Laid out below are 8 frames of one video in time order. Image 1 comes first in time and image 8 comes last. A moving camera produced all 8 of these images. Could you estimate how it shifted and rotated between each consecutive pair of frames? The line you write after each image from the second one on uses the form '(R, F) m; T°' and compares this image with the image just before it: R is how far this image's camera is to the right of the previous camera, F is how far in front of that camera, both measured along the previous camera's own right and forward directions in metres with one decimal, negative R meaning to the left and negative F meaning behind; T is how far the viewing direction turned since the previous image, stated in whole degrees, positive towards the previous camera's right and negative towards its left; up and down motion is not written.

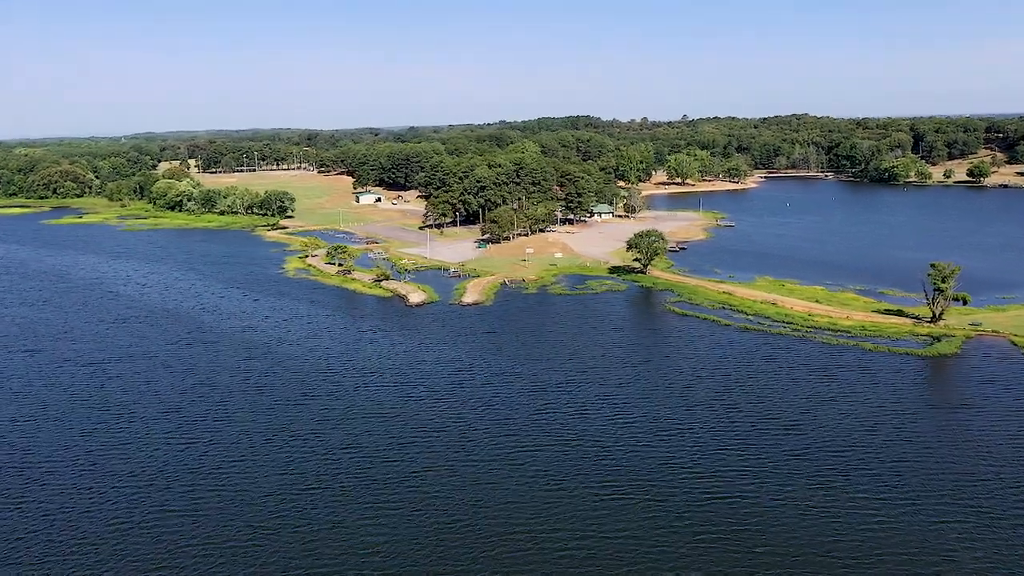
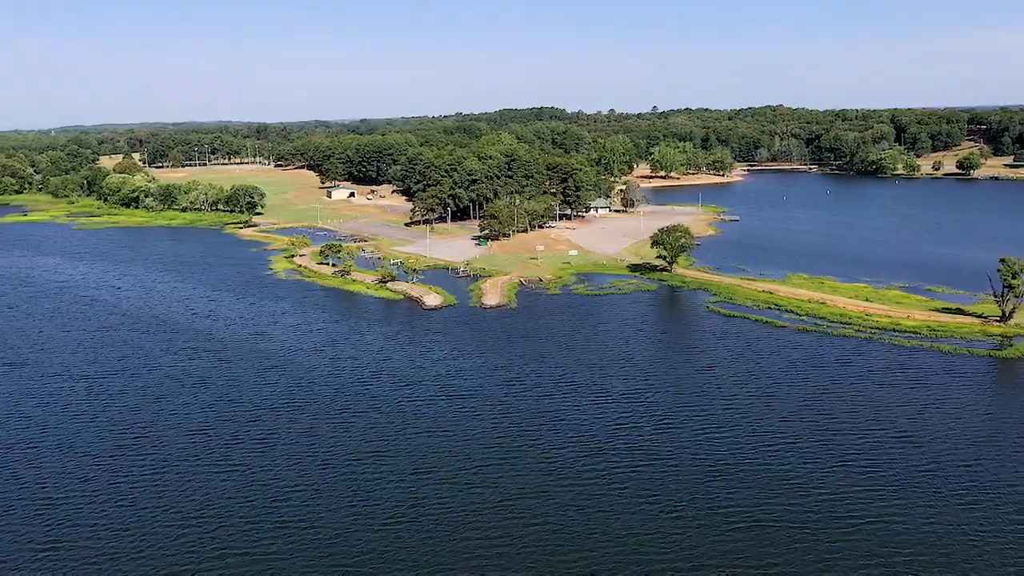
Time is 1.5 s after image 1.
(-3.7, +3.1) m; +4°
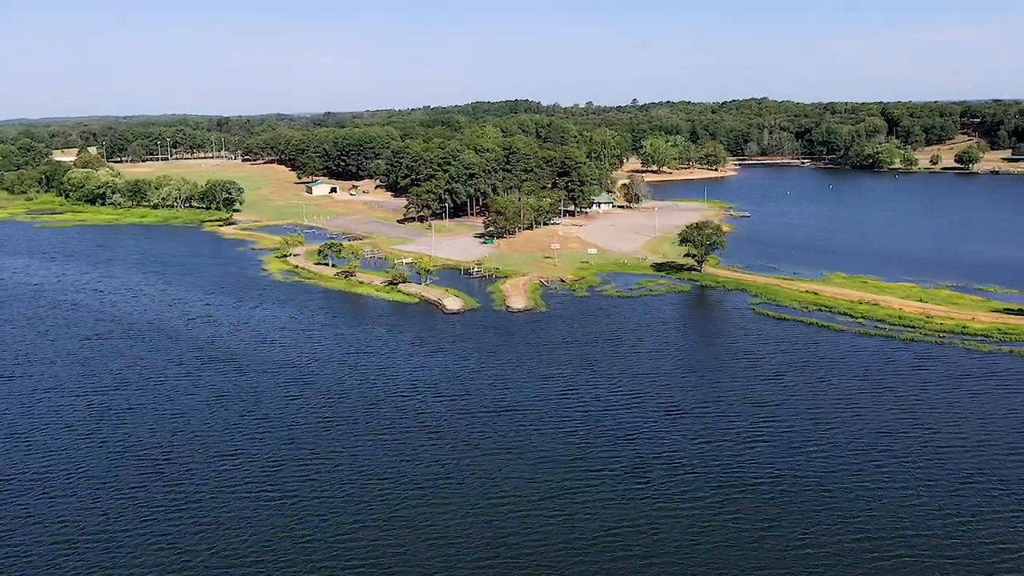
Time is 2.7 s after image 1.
(-2.9, +2.8) m; +3°
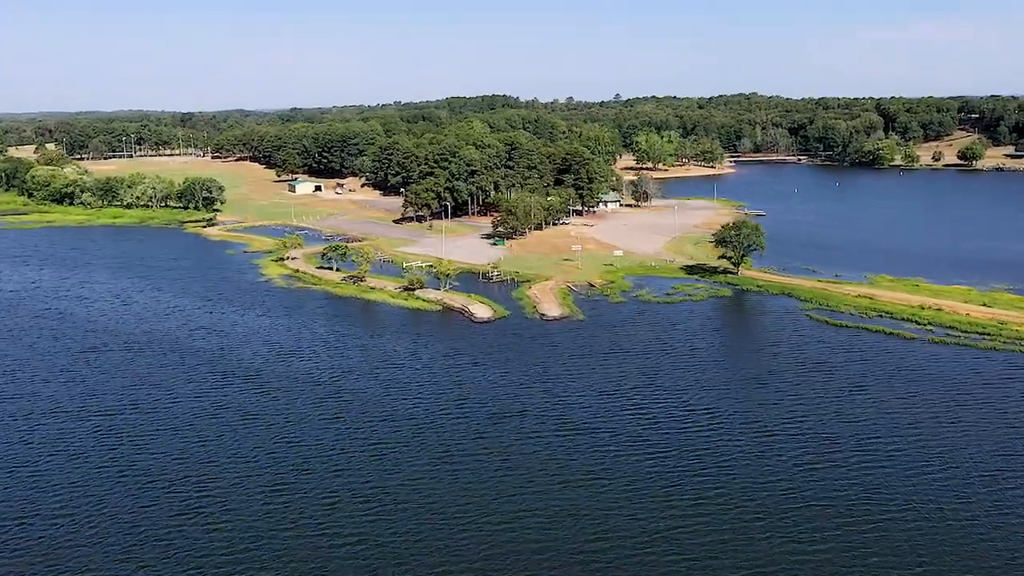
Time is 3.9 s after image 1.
(-2.7, +2.8) m; +3°
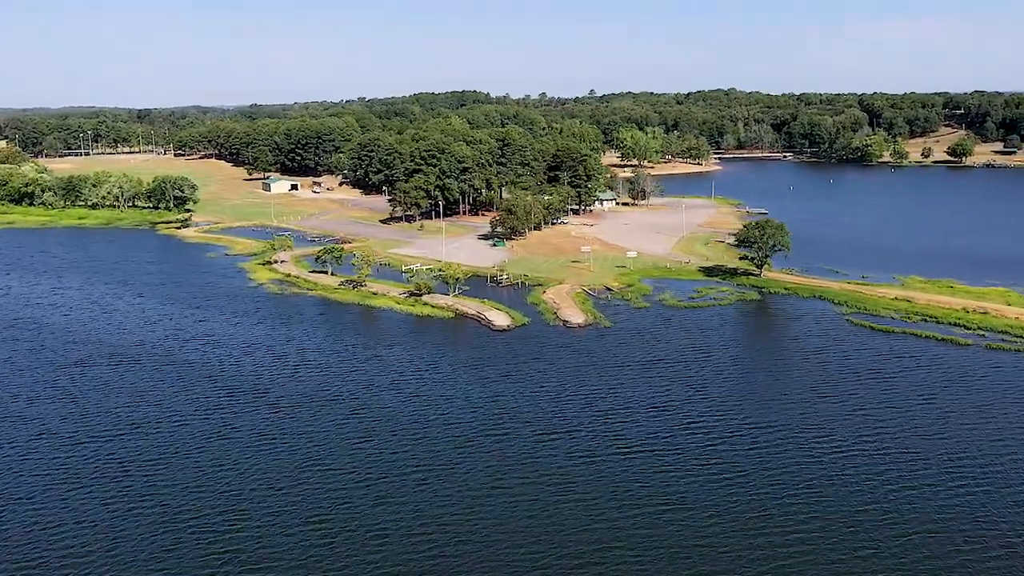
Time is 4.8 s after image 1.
(-2.2, +2.3) m; +3°
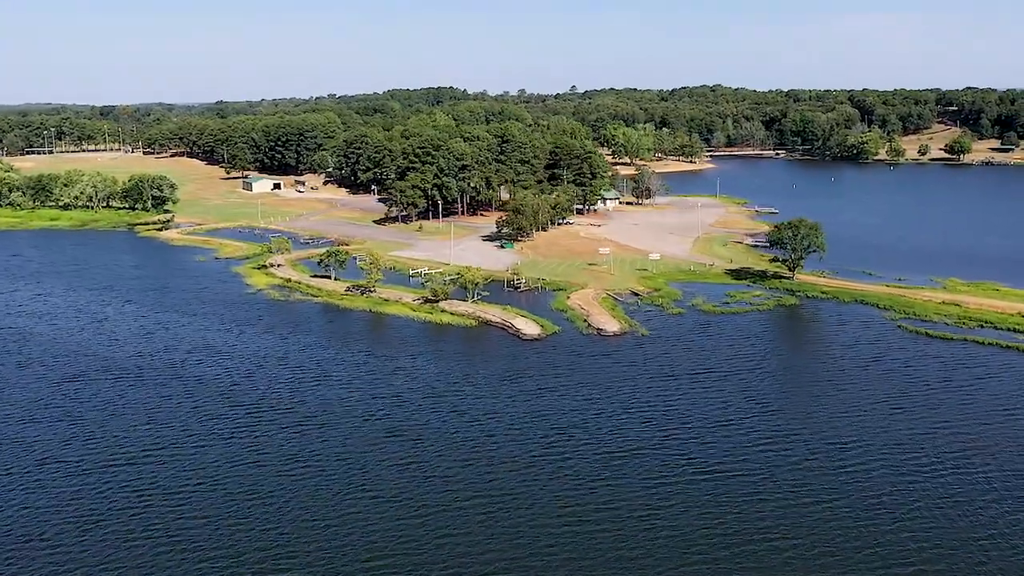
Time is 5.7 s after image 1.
(-2.1, +2.2) m; +2°
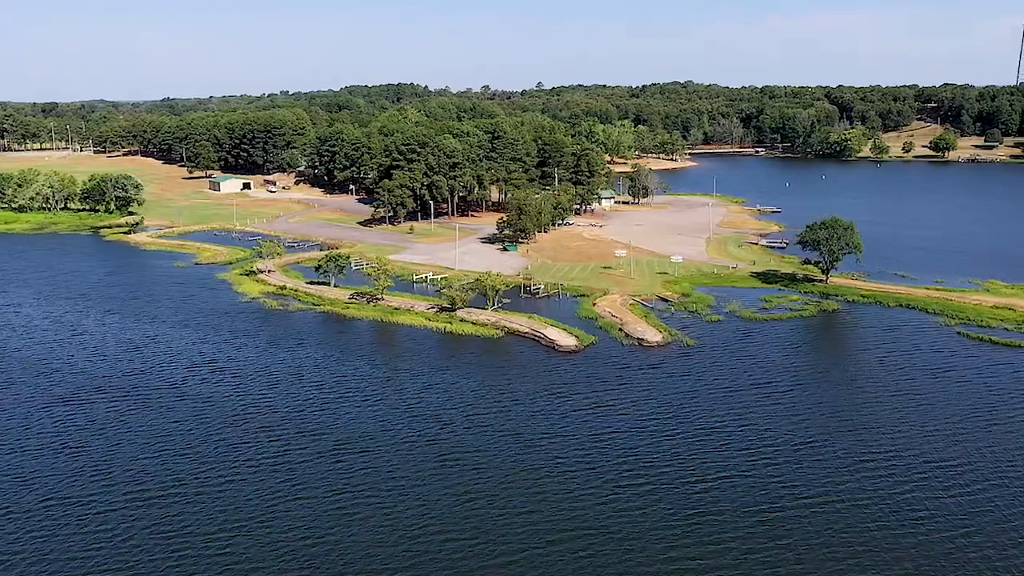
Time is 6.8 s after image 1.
(-2.5, +2.4) m; +3°
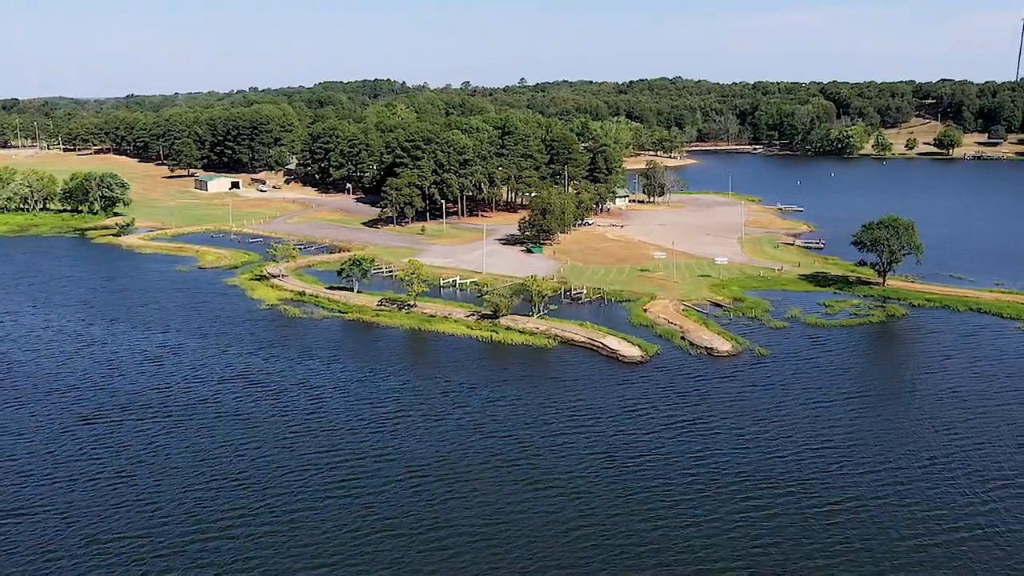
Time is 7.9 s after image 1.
(-2.5, +2.2) m; +3°
